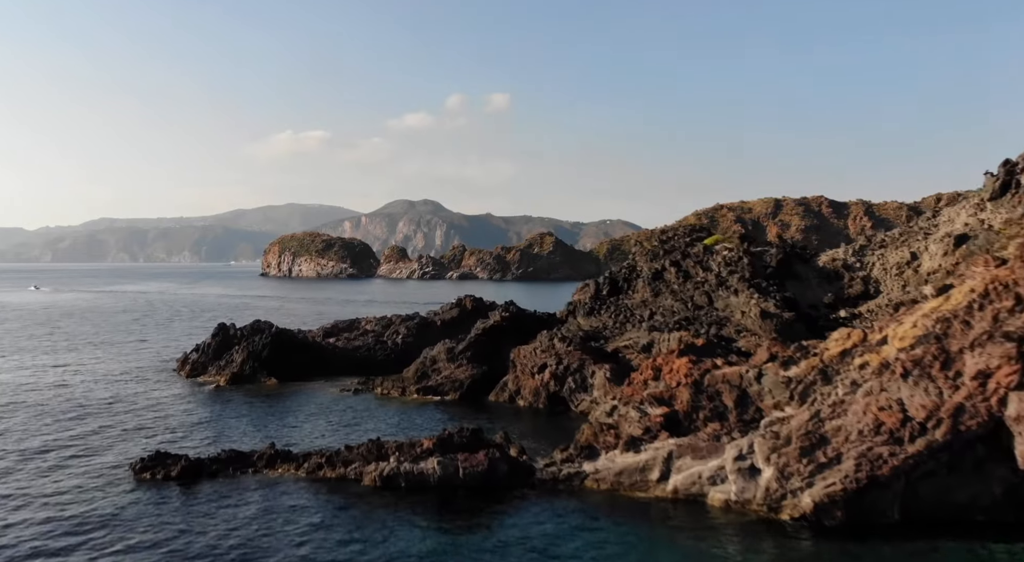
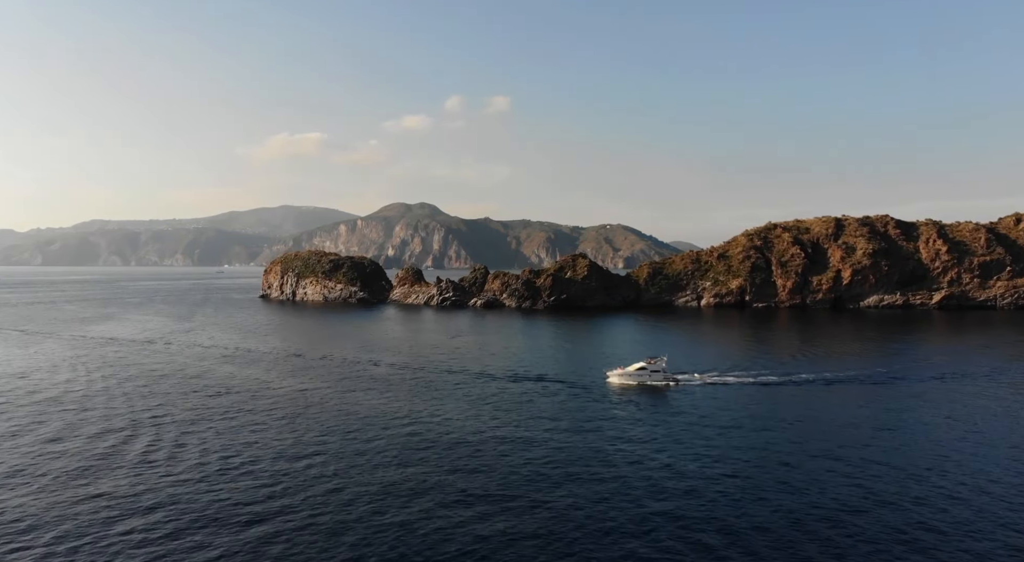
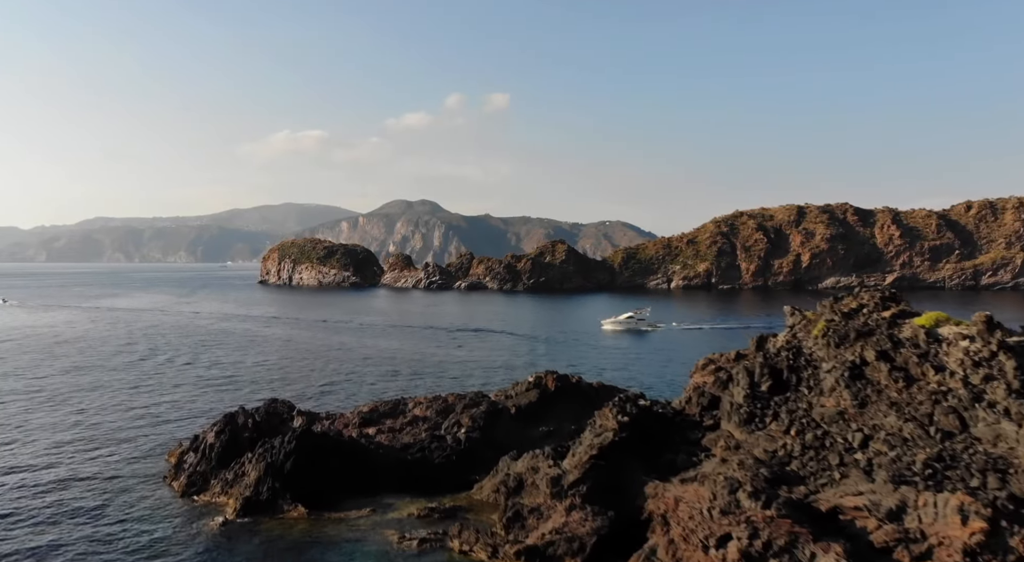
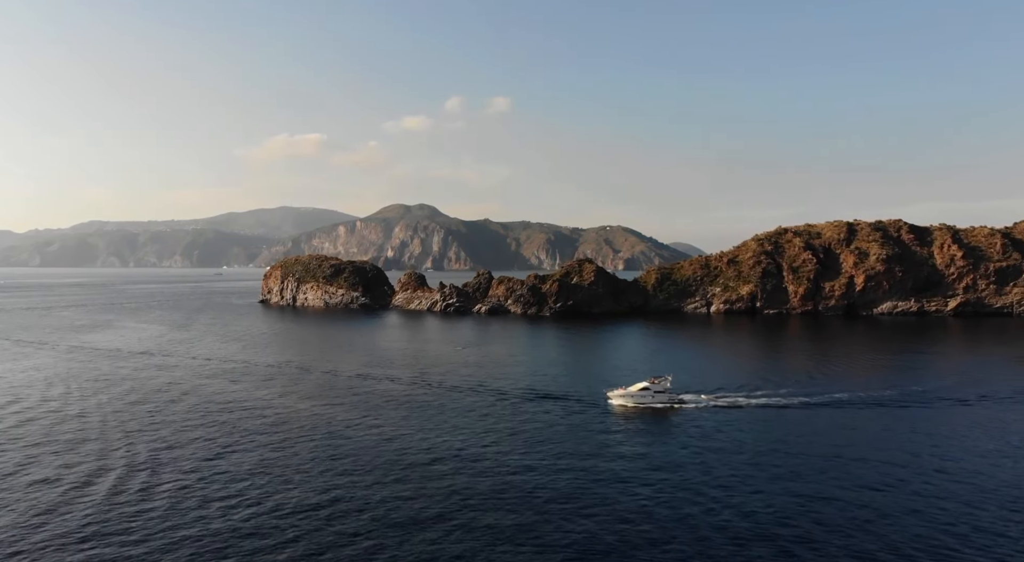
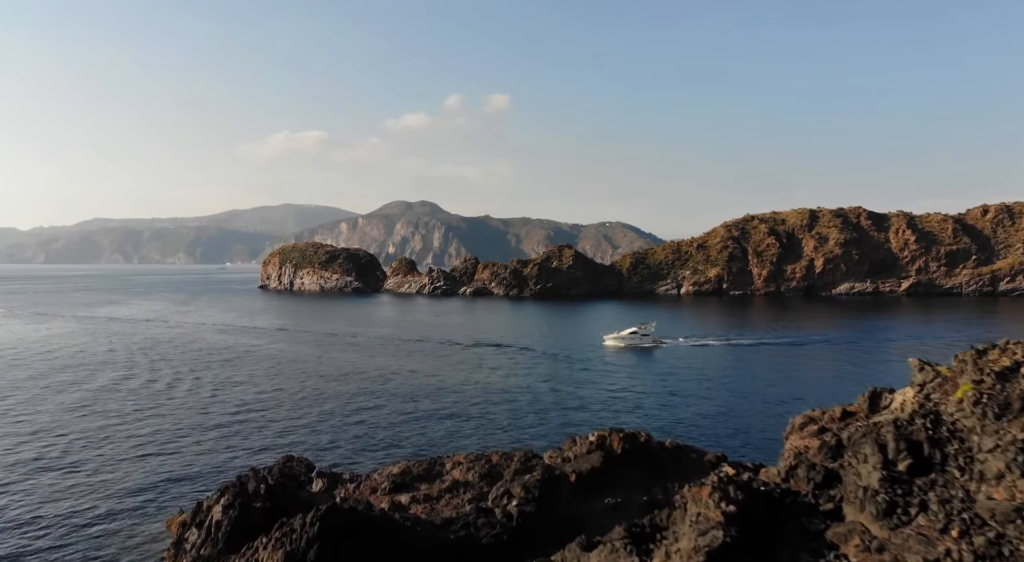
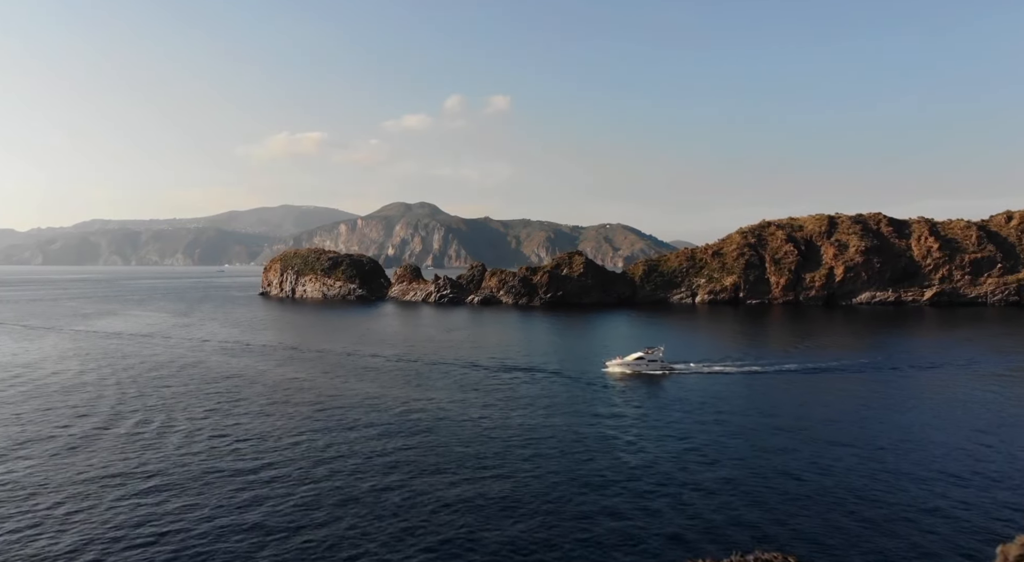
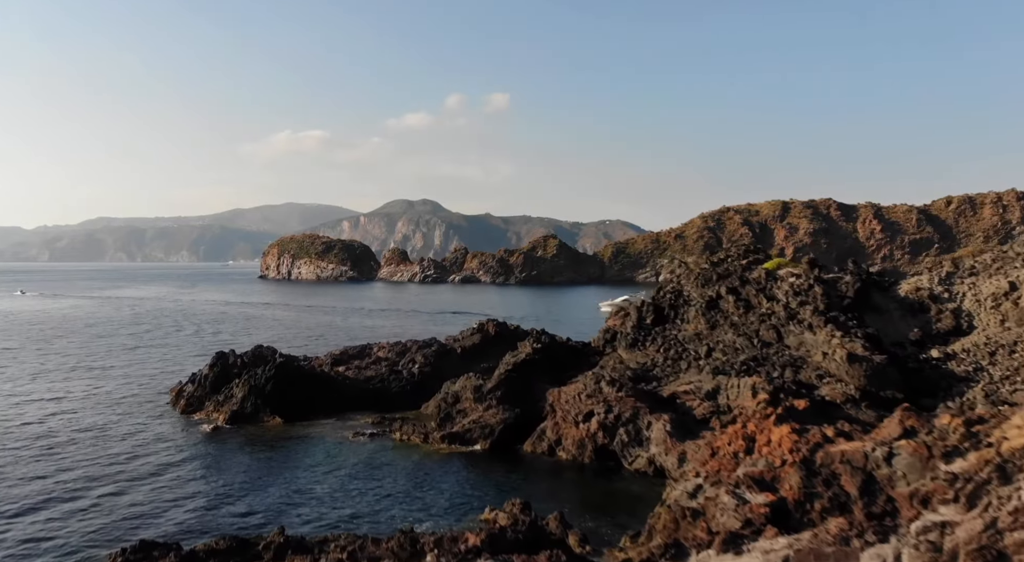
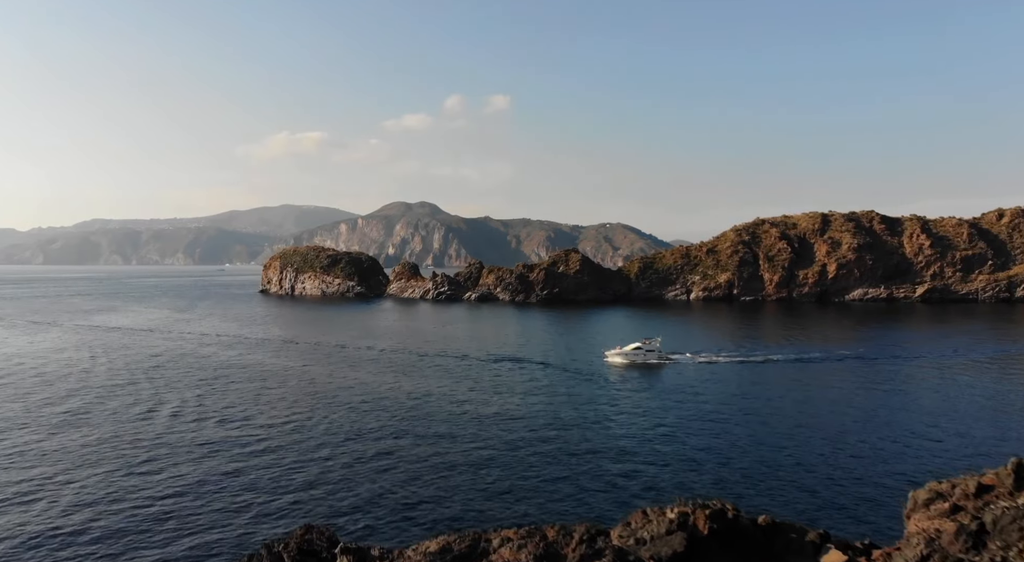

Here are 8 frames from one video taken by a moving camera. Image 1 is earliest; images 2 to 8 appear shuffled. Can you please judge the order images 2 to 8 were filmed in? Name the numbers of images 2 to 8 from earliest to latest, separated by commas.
7, 3, 5, 8, 6, 2, 4
